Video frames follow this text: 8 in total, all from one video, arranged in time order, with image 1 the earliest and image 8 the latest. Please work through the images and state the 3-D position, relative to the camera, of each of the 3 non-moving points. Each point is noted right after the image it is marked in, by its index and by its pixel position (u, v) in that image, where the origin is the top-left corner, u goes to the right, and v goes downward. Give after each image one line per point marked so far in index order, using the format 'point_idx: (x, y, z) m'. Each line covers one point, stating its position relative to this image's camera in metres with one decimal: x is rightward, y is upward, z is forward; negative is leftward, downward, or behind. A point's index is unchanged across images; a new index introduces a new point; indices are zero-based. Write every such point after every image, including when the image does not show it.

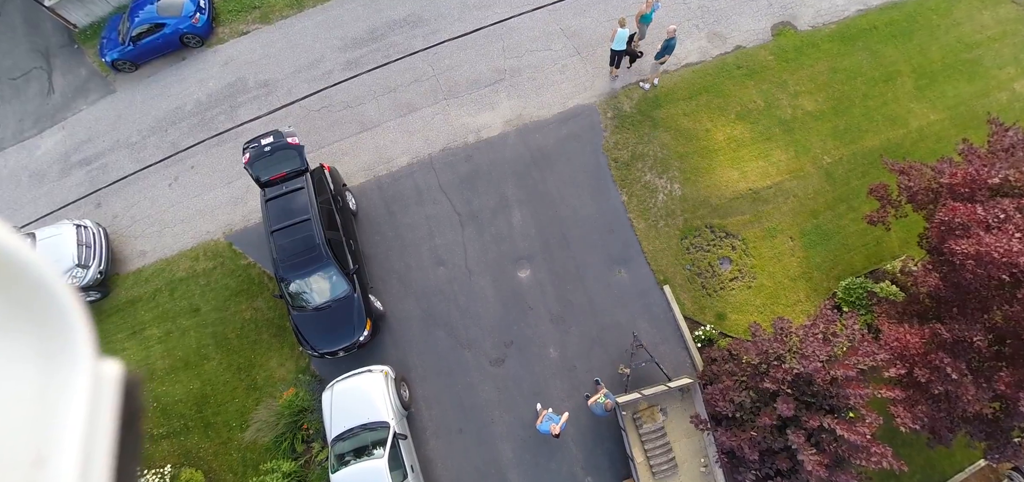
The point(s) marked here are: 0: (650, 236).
0: (+2.8, +0.1, +10.4) m
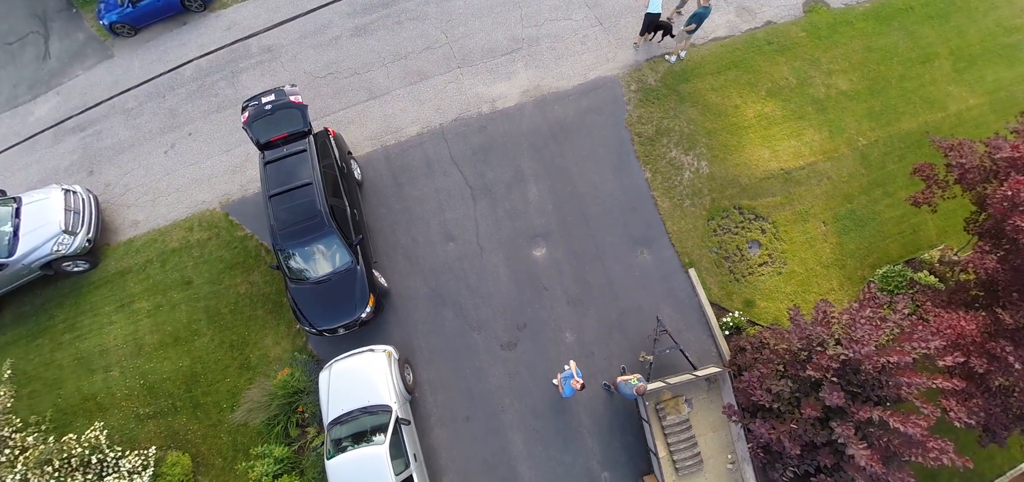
0: (+3.1, +0.5, +9.7) m
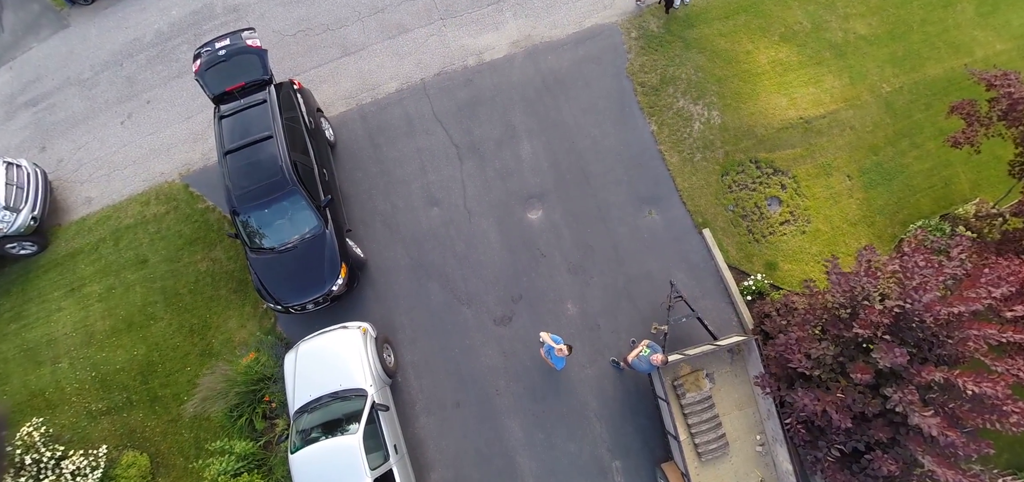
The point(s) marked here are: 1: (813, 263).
0: (+2.9, +1.2, +8.7) m
1: (+4.9, -0.4, +8.4) m
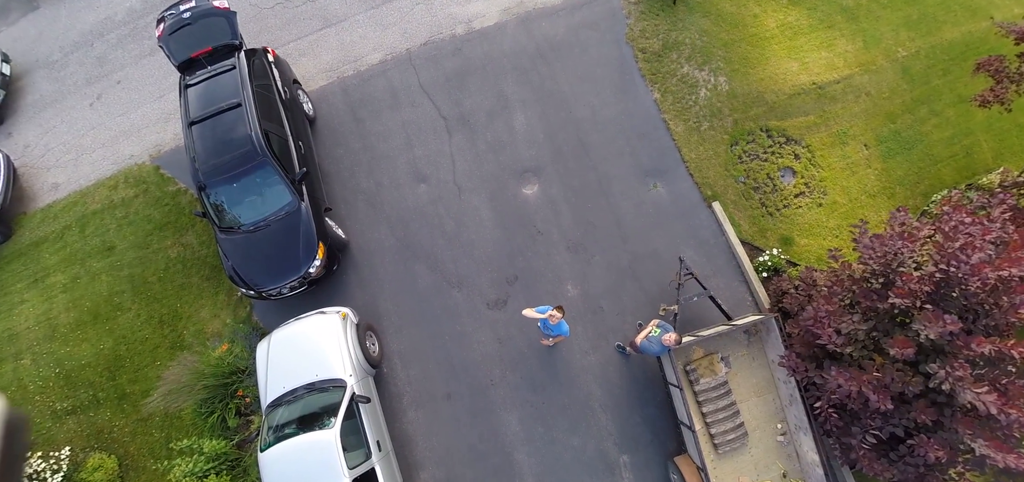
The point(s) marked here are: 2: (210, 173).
0: (+2.8, +1.6, +8.0) m
1: (+4.9, +0.1, +7.7) m
2: (-4.0, +0.9, +6.7) m
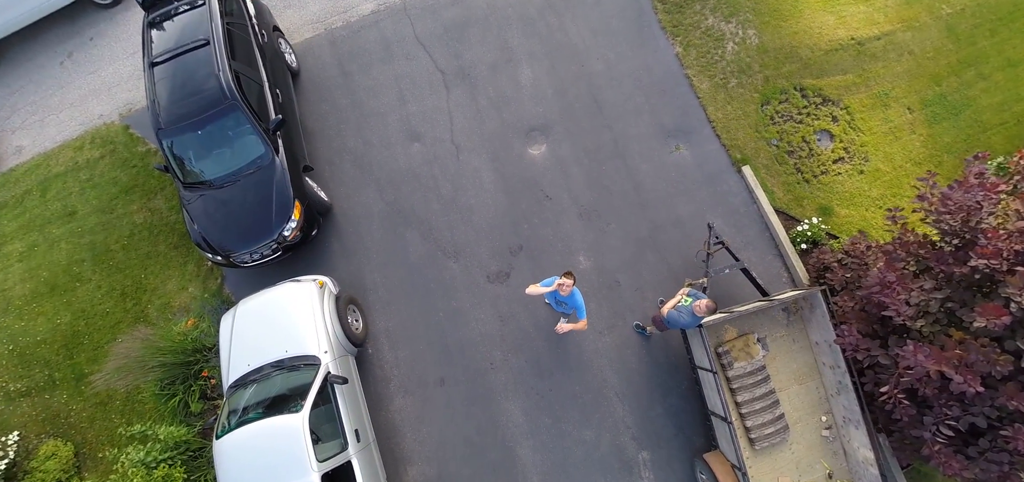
0: (+2.9, +2.0, +7.1) m
1: (+4.9, +0.5, +6.8) m
2: (-3.9, +1.4, +5.9) m
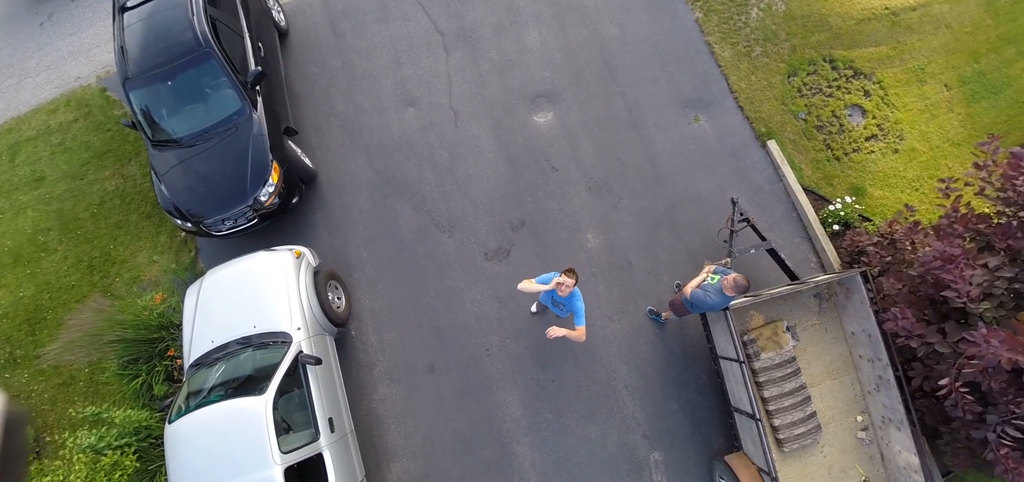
0: (+3.0, +2.2, +6.5) m
1: (+4.9, +0.6, +6.1) m
2: (-3.9, +1.8, +5.3) m
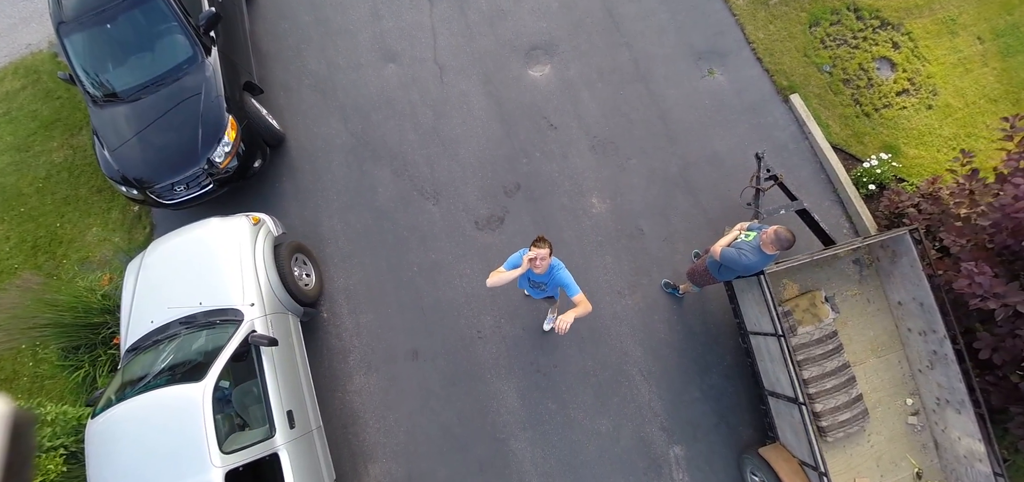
0: (+2.9, +2.6, +5.9) m
1: (+4.9, +1.0, +5.5) m
2: (-3.9, +2.0, +4.6) m
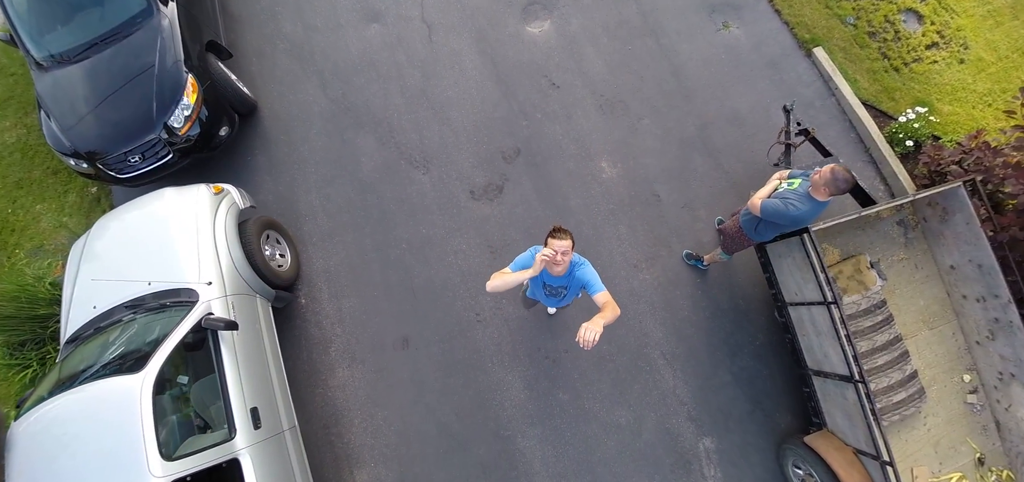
0: (+2.8, +2.9, +5.4) m
1: (+4.9, +1.4, +5.0) m
2: (-4.0, +2.2, +4.0) m
